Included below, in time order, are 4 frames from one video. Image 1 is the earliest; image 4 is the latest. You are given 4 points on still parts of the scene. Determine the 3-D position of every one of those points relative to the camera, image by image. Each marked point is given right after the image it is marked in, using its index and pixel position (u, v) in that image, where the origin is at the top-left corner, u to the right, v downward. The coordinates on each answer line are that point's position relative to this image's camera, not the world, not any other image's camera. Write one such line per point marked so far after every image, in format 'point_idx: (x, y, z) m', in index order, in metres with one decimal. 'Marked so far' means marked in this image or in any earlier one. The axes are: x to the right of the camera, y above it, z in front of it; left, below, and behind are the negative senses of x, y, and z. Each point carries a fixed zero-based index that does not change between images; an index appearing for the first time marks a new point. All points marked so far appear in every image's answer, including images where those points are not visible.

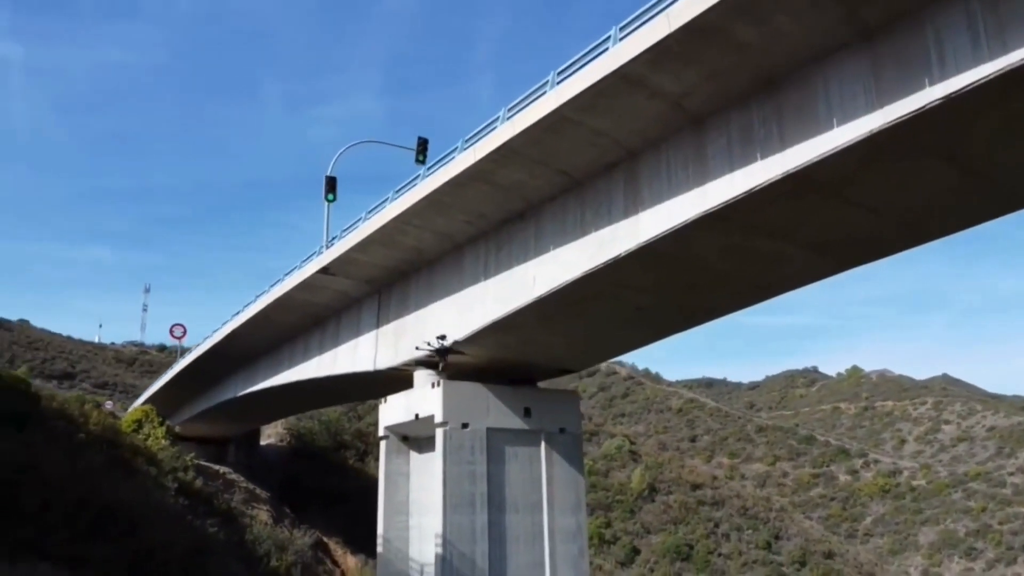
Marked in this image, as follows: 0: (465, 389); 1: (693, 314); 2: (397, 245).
0: (-0.9, -1.9, +16.2) m
1: (+3.1, -0.4, +14.3) m
2: (-2.3, +0.8, +16.4) m
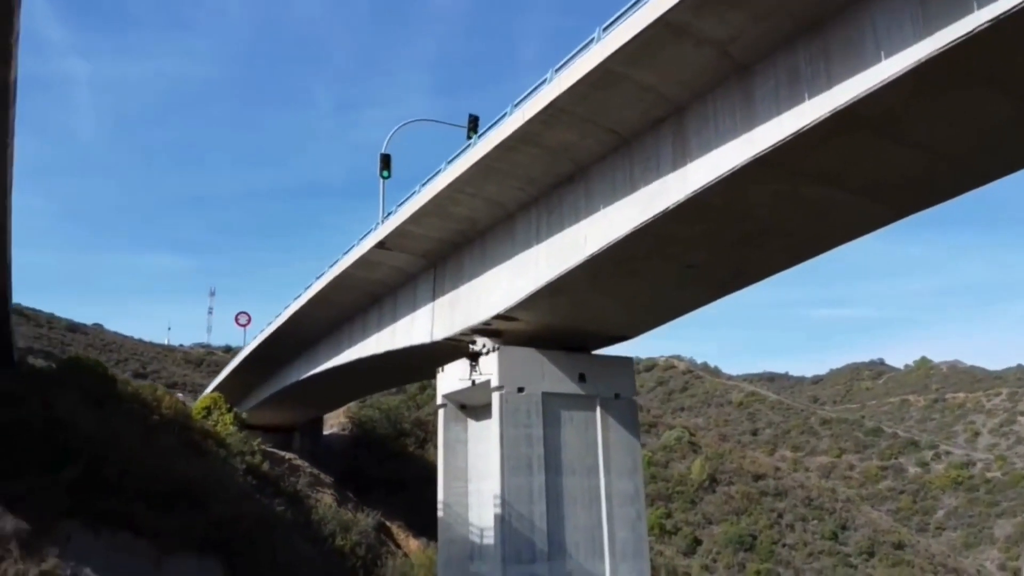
0: (+0.1, -1.3, +16.4) m
1: (+4.0, +0.3, +14.3) m
2: (-1.2, +1.4, +16.8) m
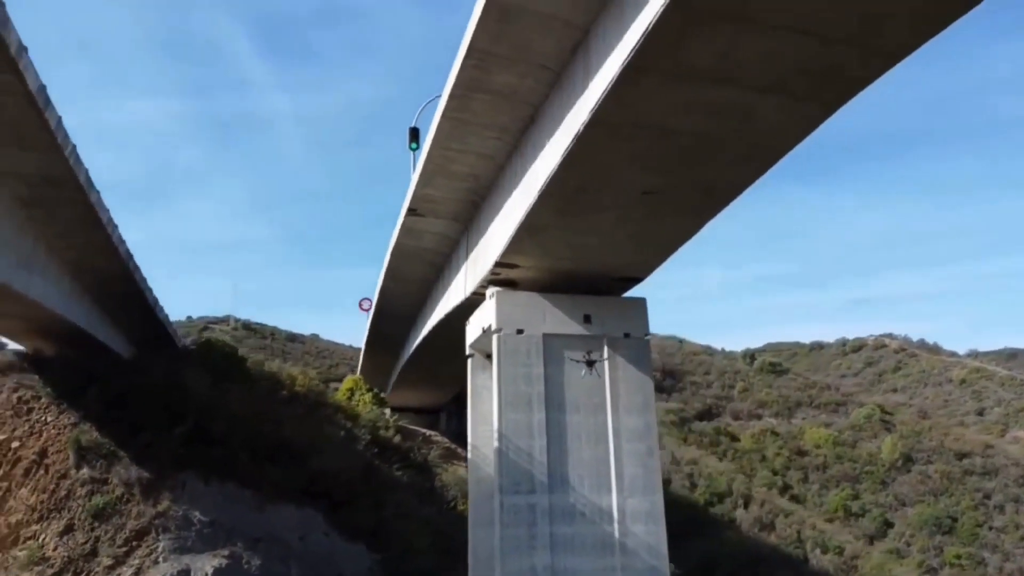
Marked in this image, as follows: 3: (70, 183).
0: (+0.2, -0.2, +17.1) m
1: (+3.3, +1.6, +14.2) m
2: (-1.2, +2.4, +17.8) m
3: (-9.3, +2.2, +17.8) m
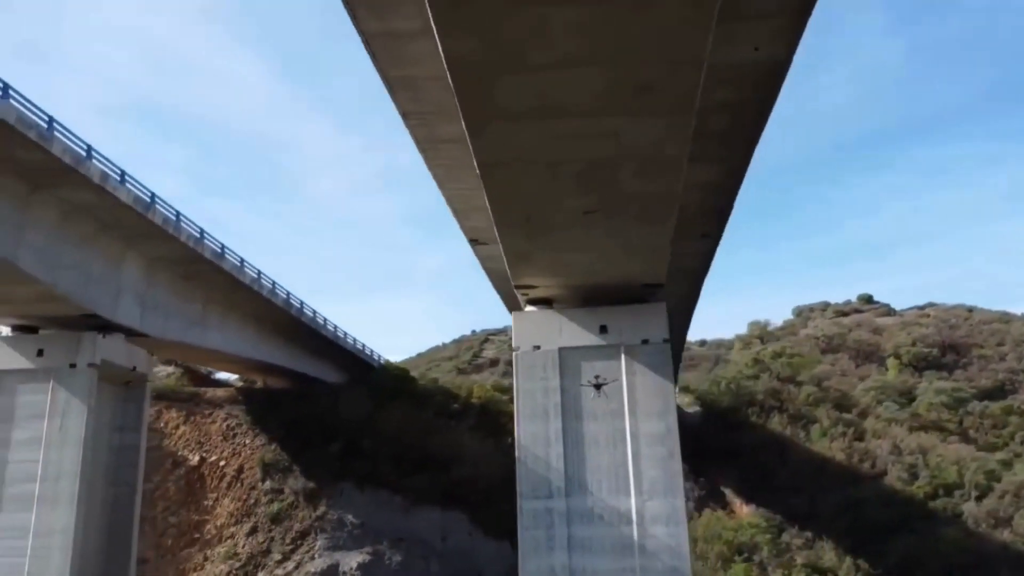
0: (+0.6, -0.6, +18.4) m
1: (+2.2, +1.4, +14.5) m
2: (-0.7, +1.9, +19.6) m
3: (-8.3, +0.8, +22.4) m
